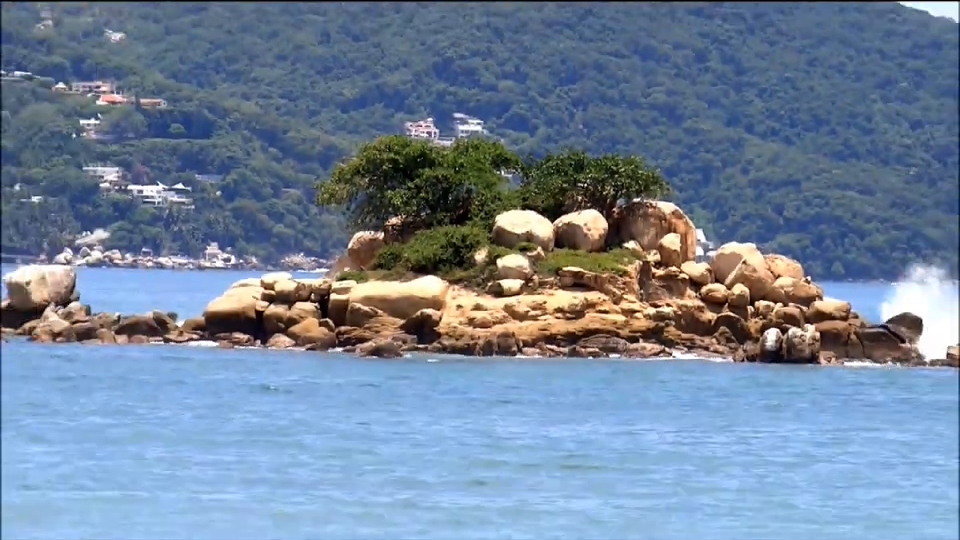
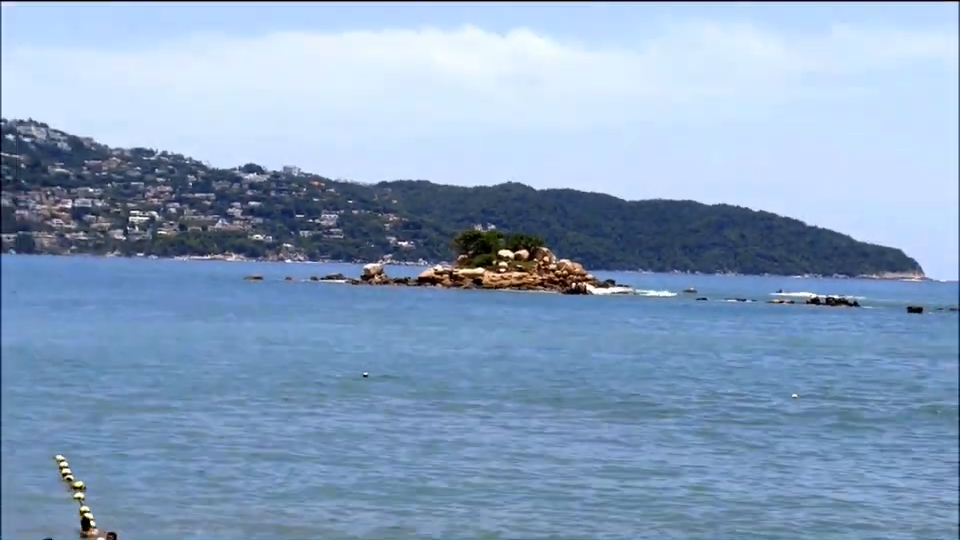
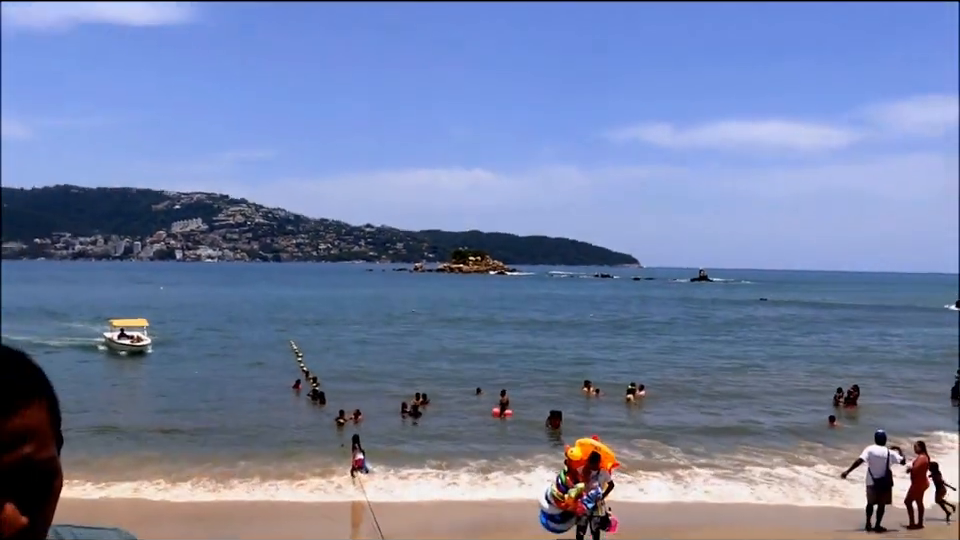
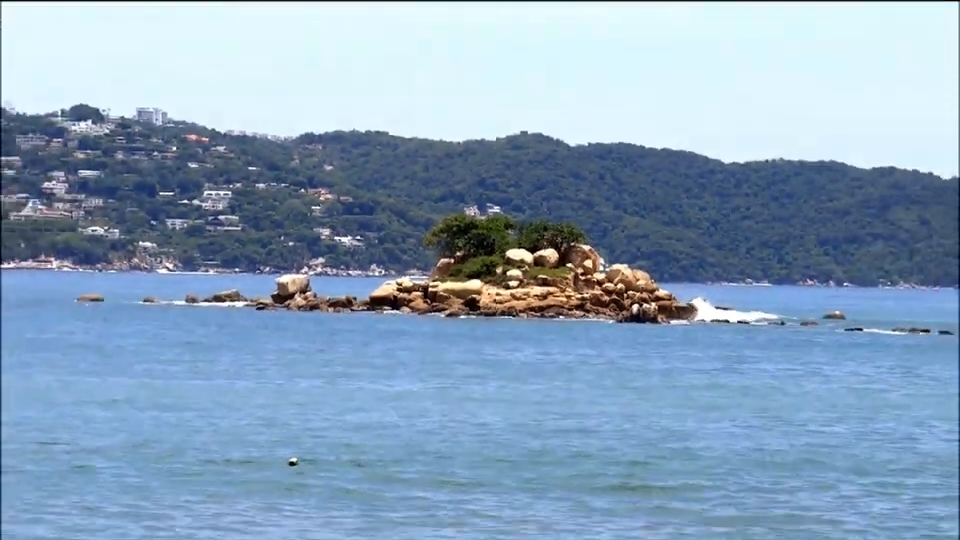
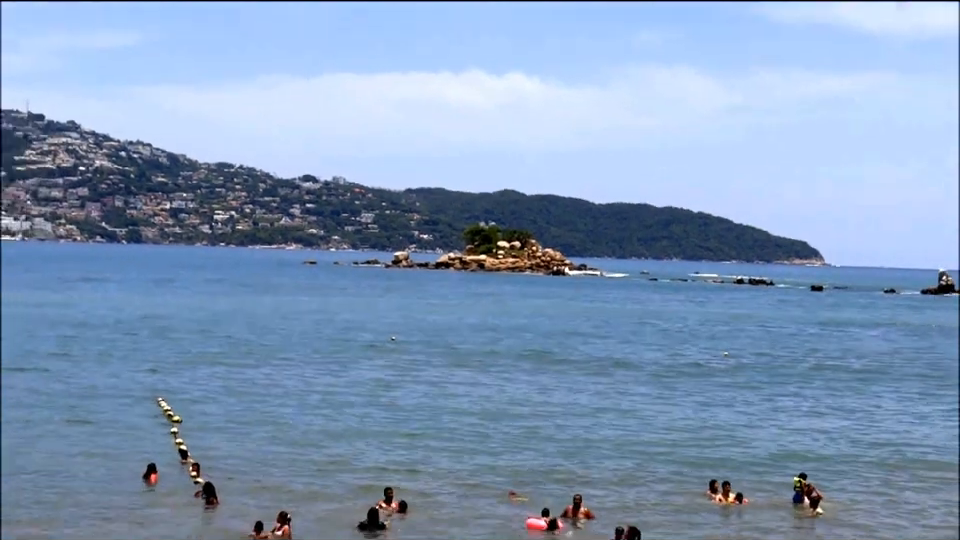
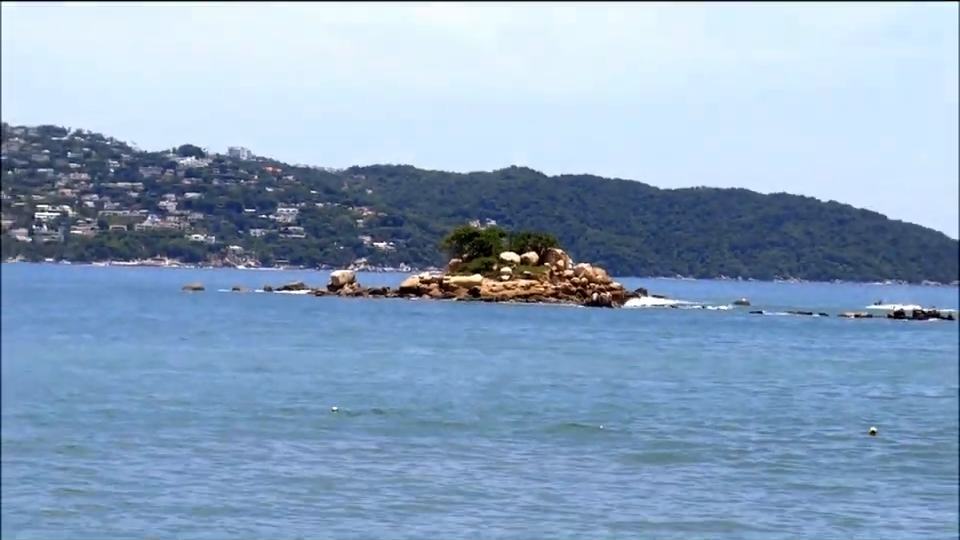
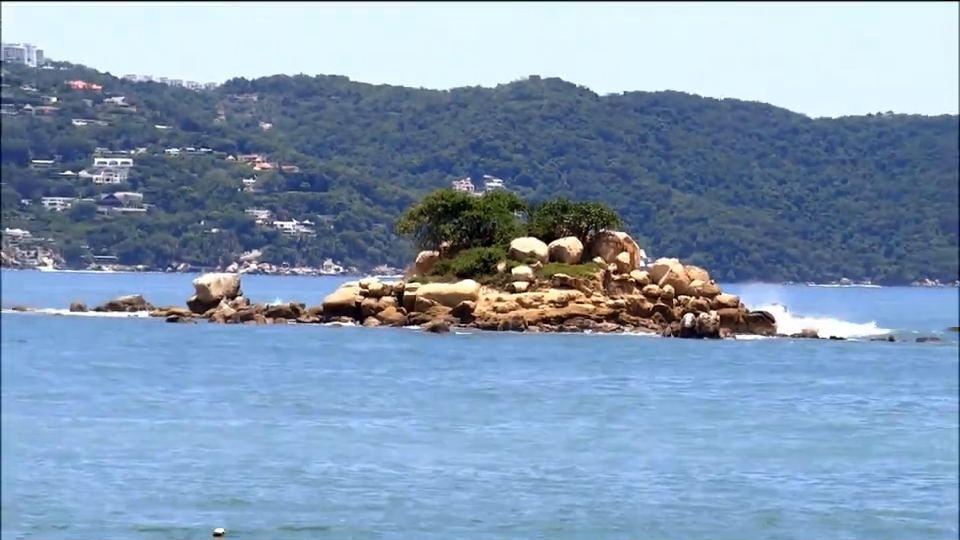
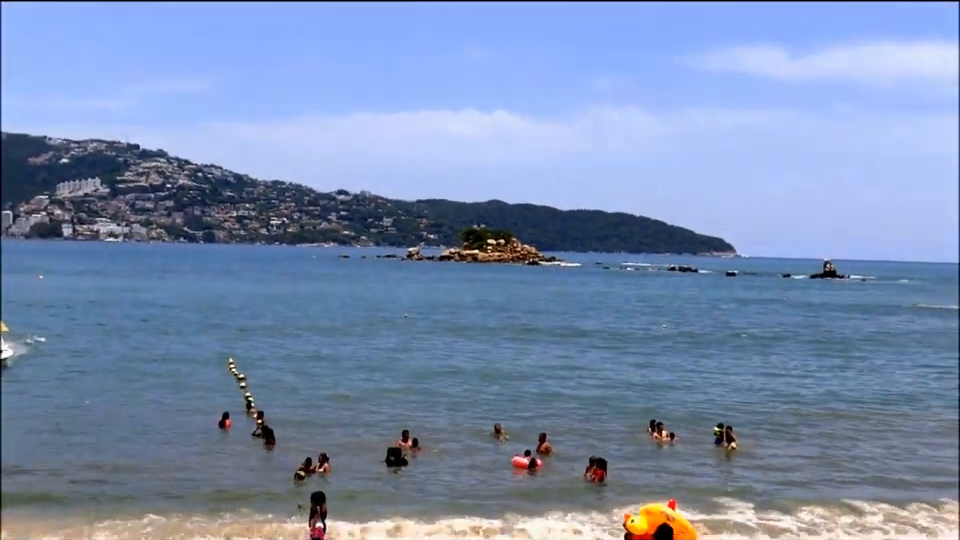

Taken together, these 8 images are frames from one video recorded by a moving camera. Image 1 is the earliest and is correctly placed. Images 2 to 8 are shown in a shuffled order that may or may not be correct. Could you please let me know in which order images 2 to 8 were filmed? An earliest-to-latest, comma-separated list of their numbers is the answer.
7, 4, 6, 2, 5, 8, 3
